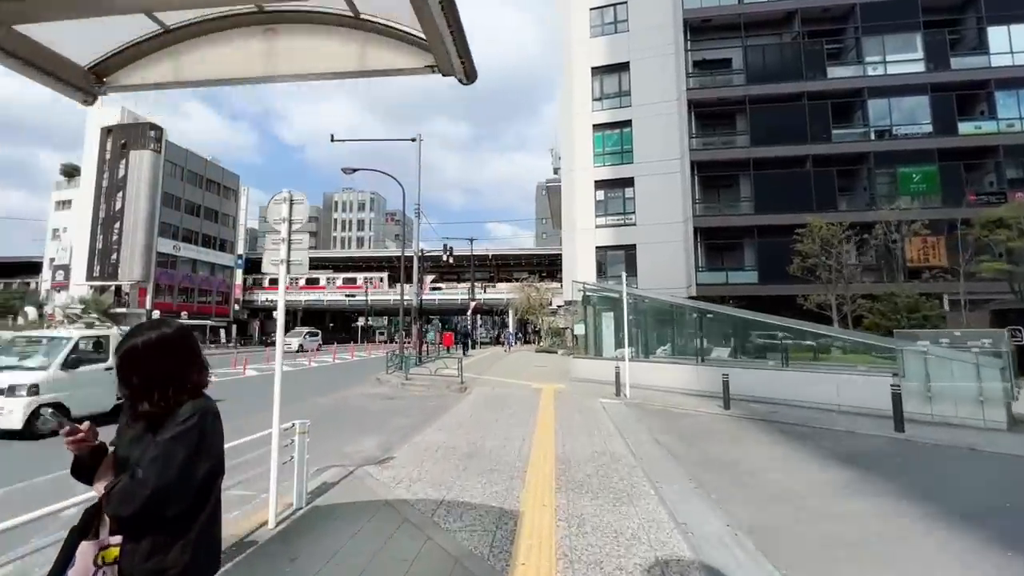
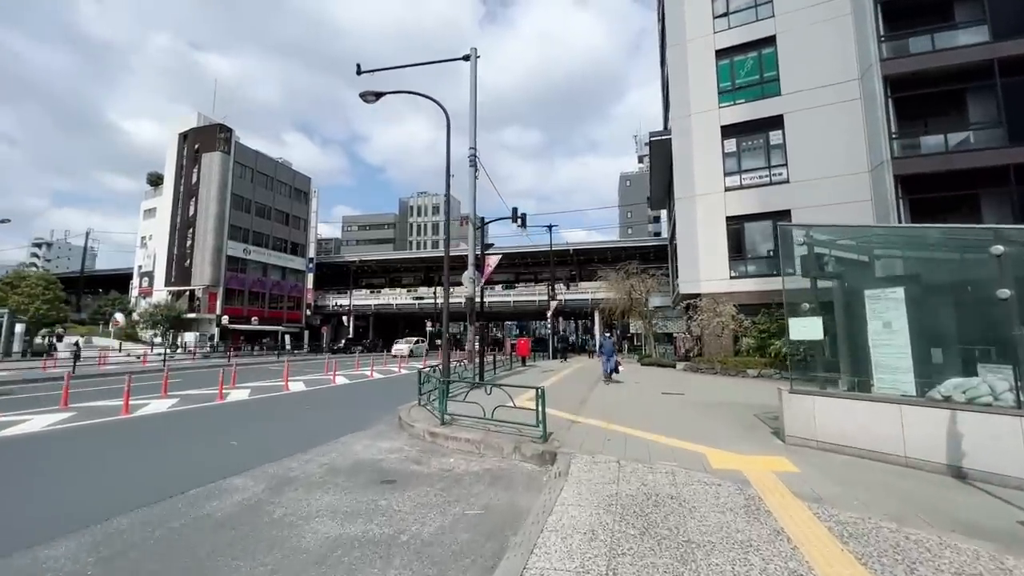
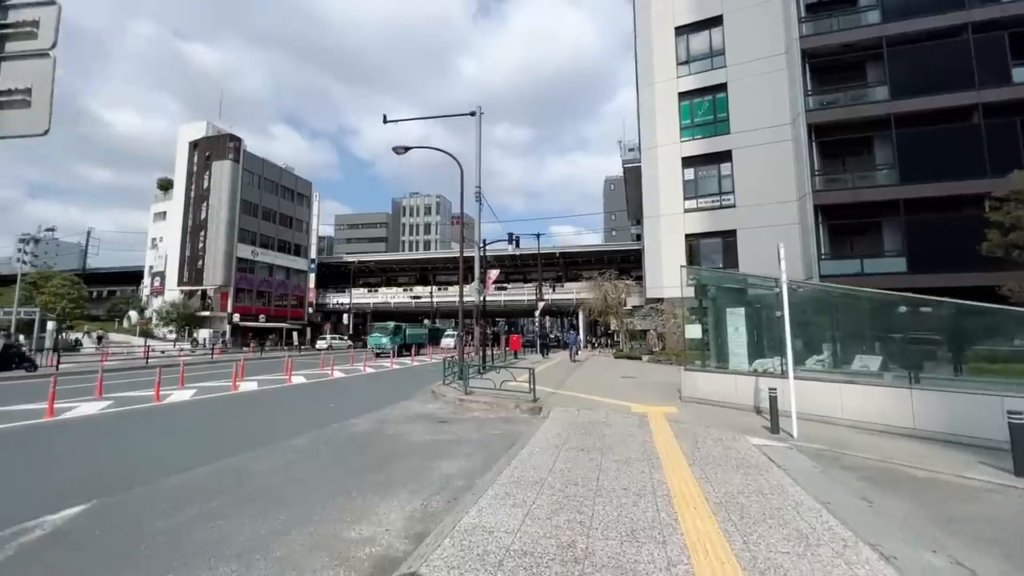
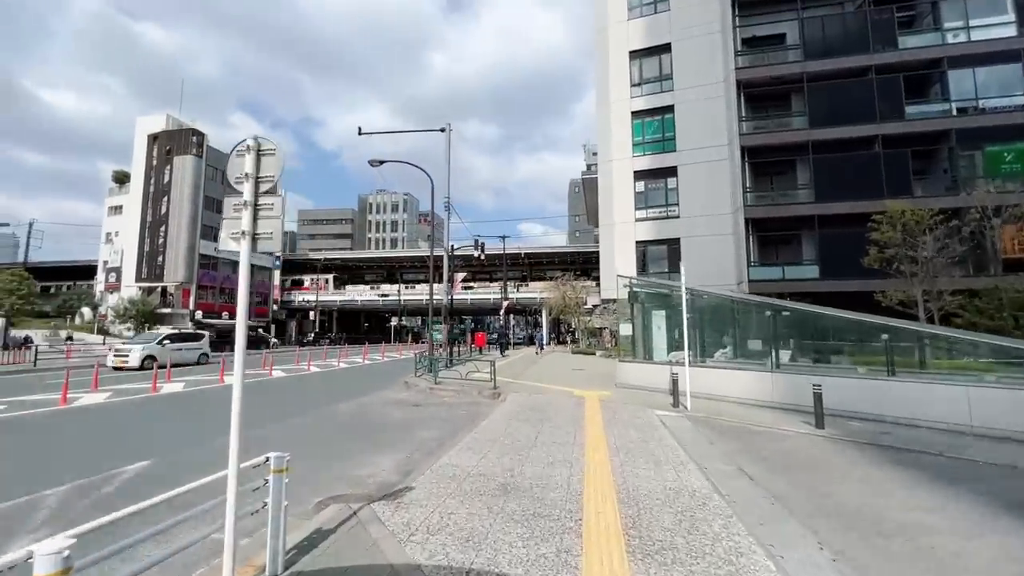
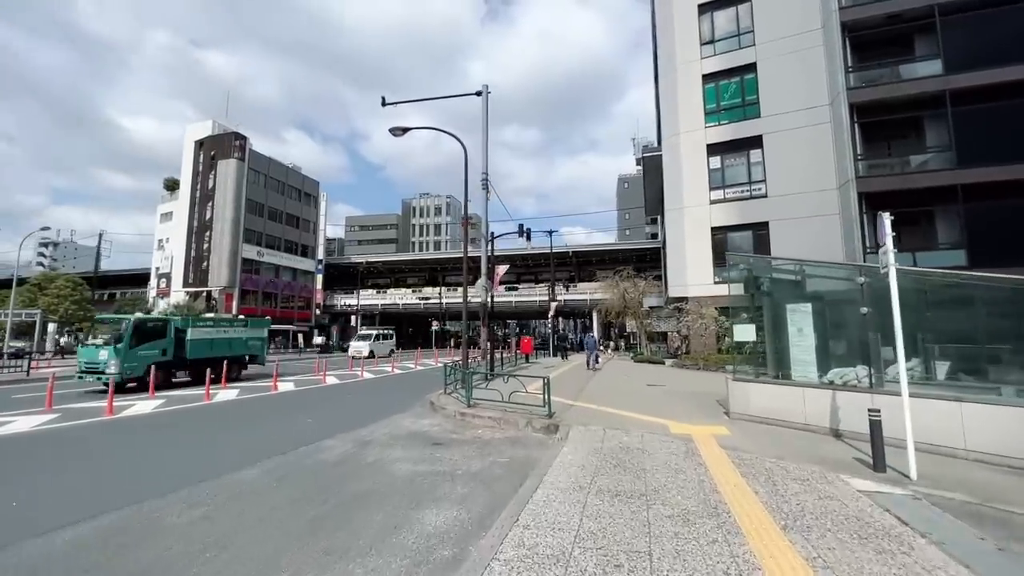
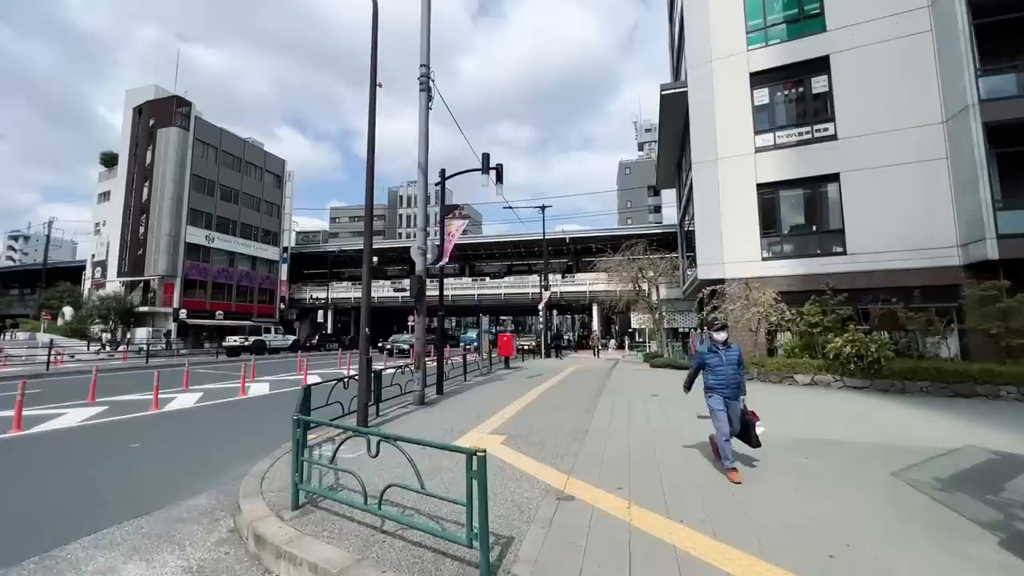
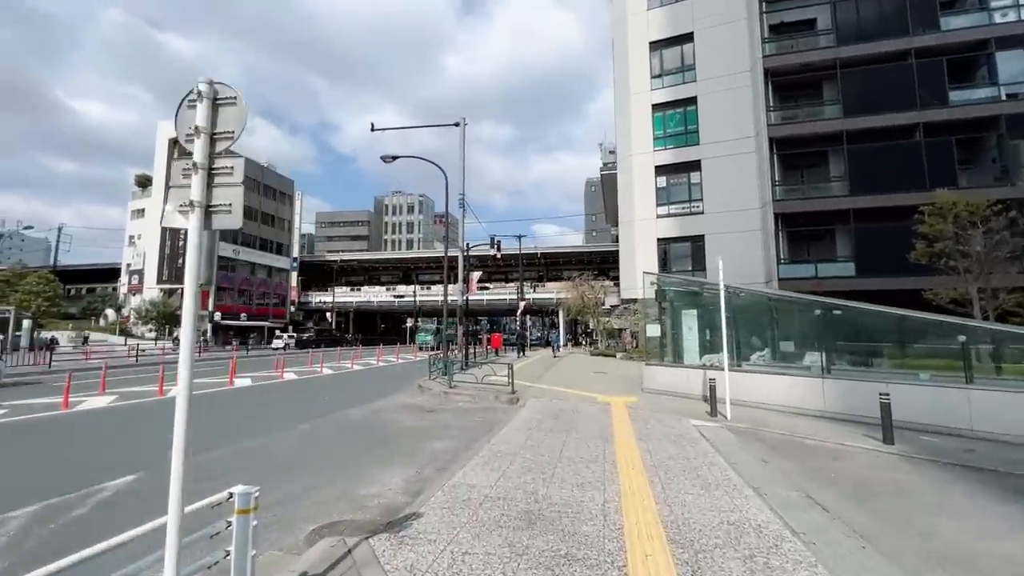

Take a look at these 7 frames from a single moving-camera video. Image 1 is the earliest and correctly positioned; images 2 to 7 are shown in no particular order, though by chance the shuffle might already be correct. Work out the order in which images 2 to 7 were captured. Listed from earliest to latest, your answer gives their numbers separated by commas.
4, 7, 3, 5, 2, 6
